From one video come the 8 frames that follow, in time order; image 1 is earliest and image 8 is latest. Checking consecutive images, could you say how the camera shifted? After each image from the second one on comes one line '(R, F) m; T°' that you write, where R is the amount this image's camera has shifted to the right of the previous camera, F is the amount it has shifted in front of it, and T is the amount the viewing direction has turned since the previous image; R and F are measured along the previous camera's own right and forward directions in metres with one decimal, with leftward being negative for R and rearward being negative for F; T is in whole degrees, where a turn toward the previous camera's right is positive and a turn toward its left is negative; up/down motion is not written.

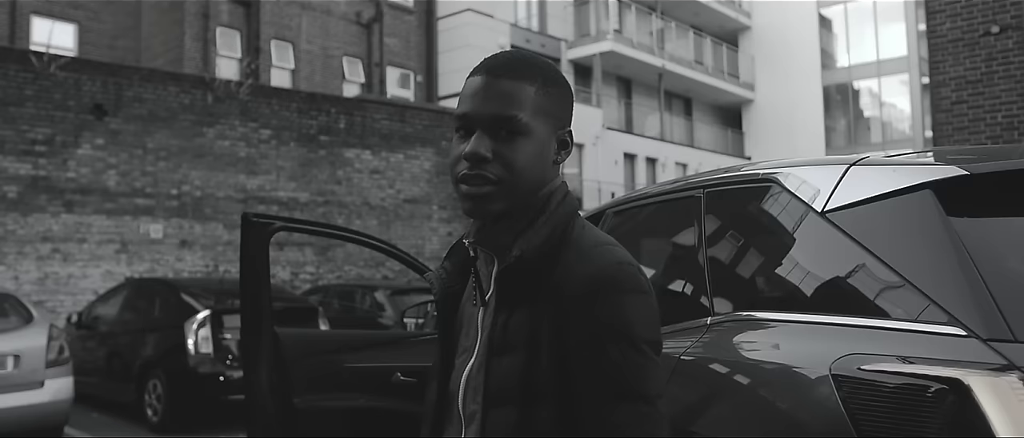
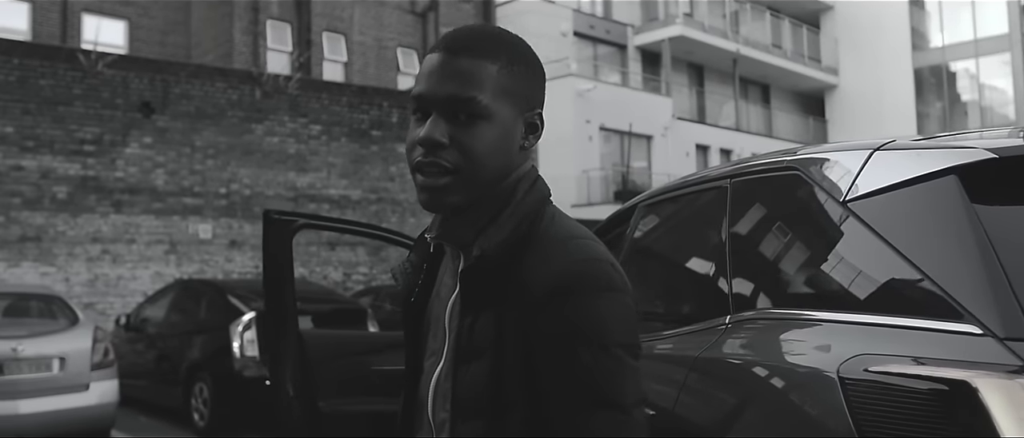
(+0.4, +0.4) m; -6°
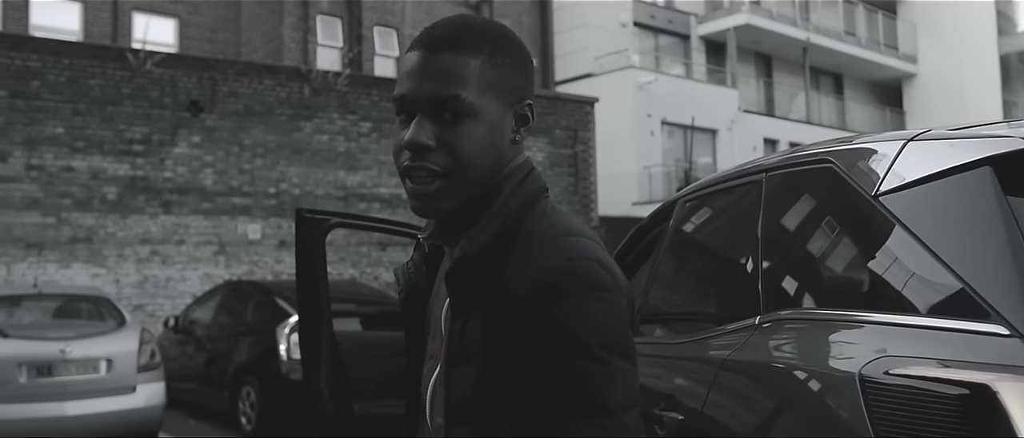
(+0.2, +0.3) m; -5°
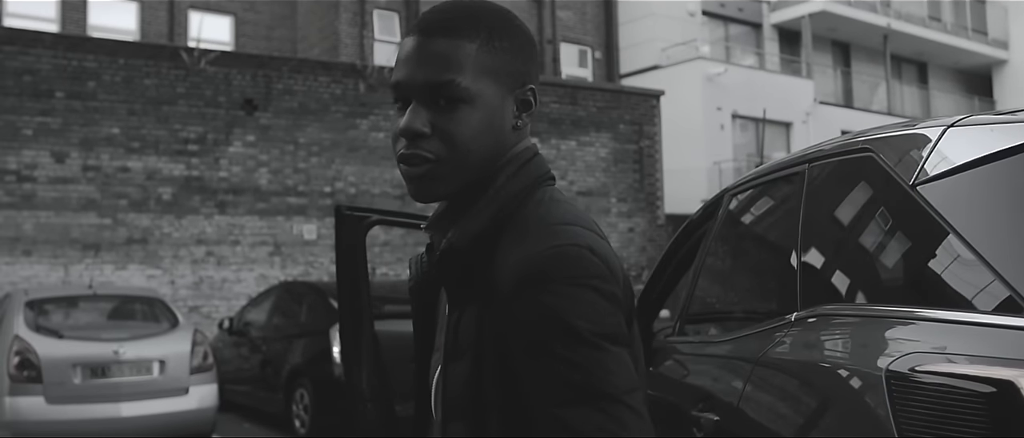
(+0.2, +0.3) m; -5°
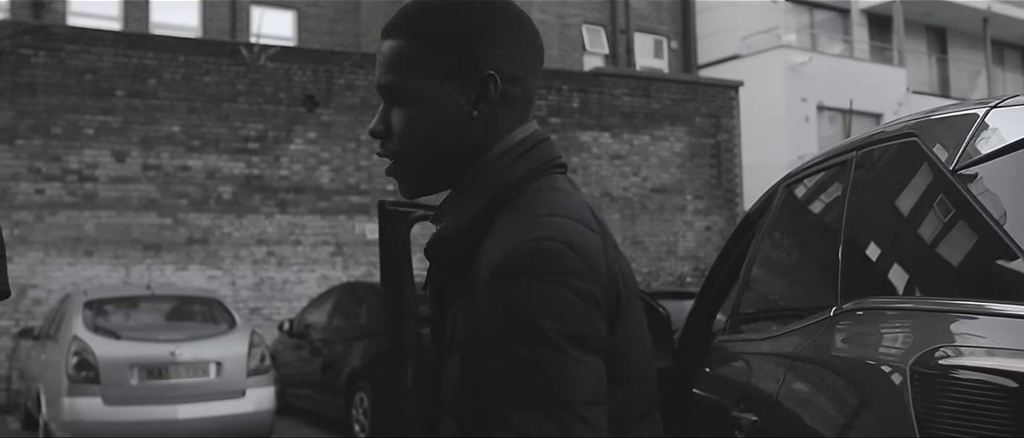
(+0.2, +0.3) m; -5°
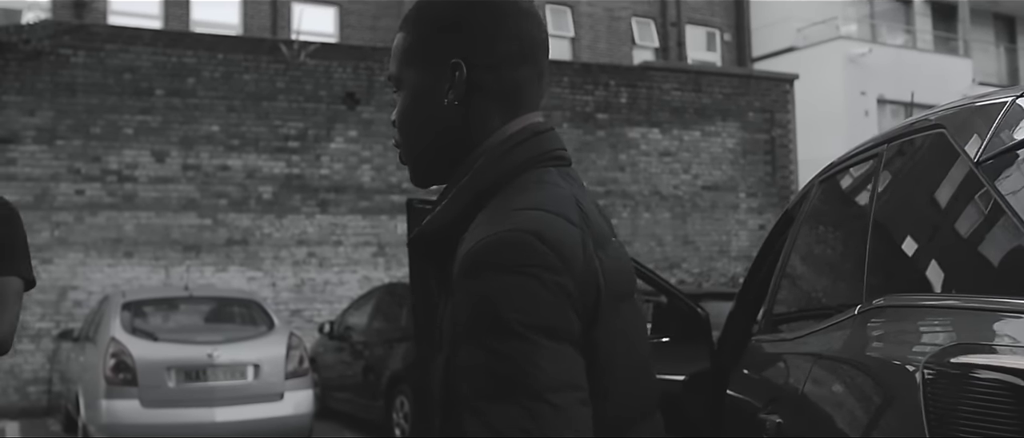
(+0.1, +0.2) m; -3°
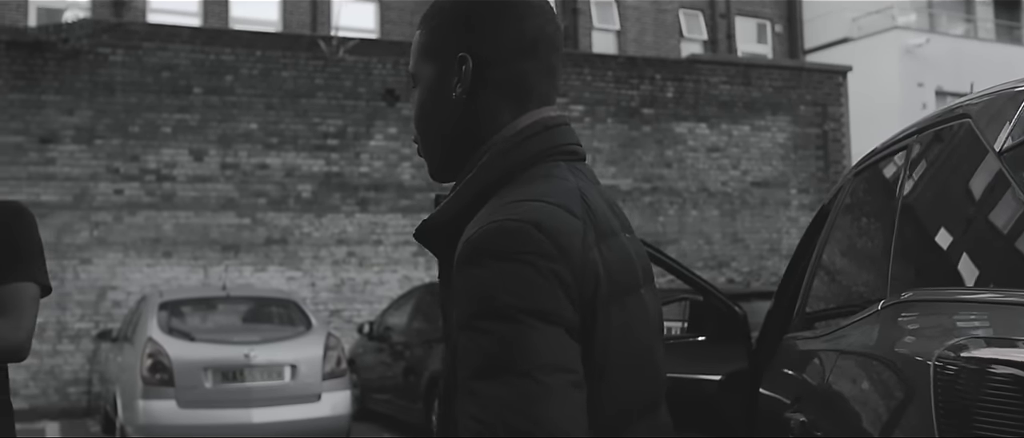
(+0.1, +0.2) m; -3°
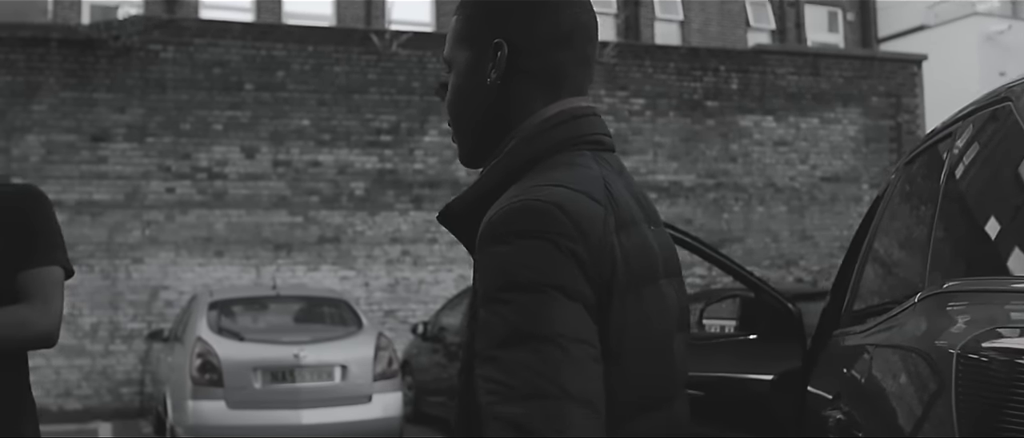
(0.0, +0.2) m; -3°
